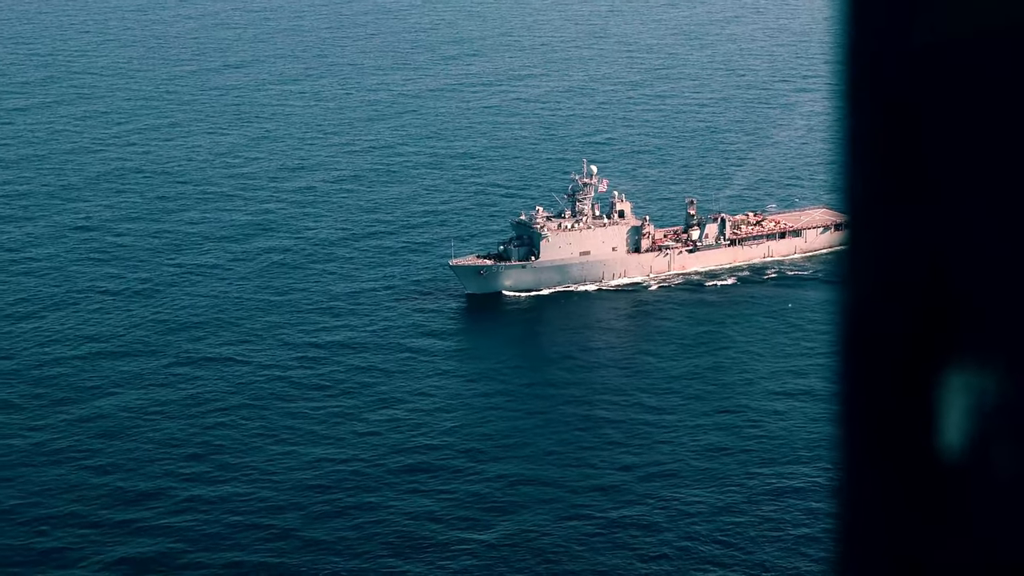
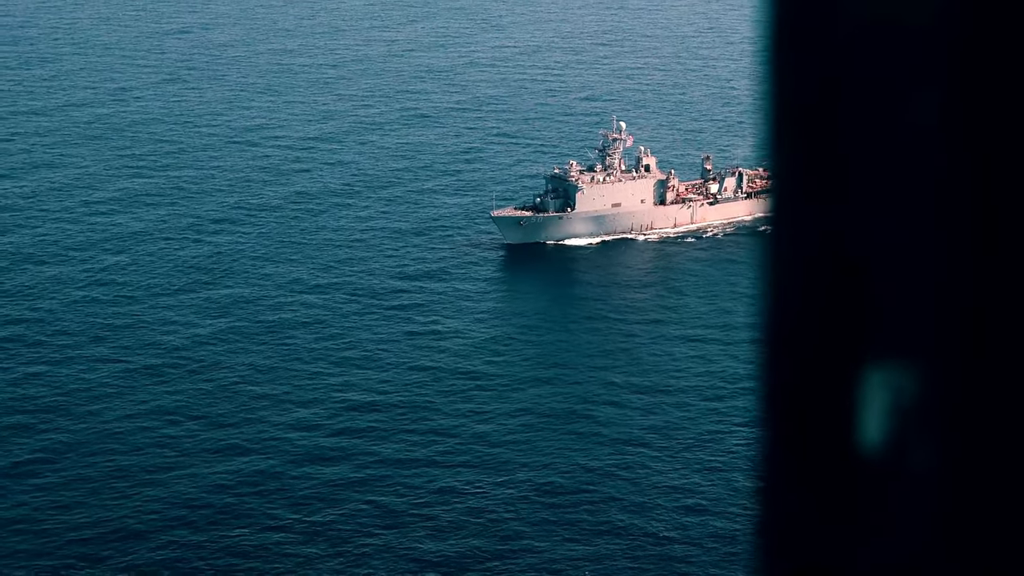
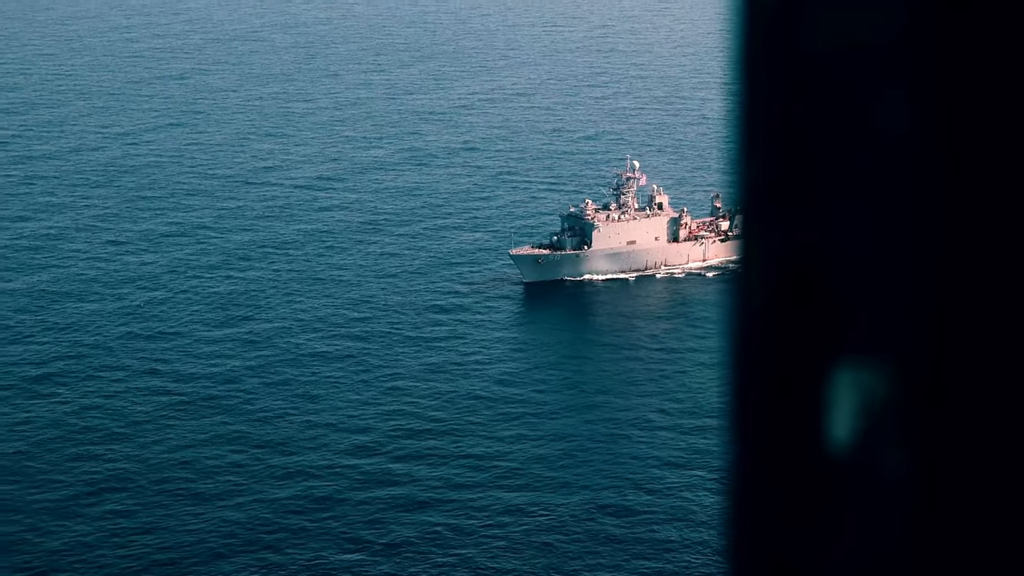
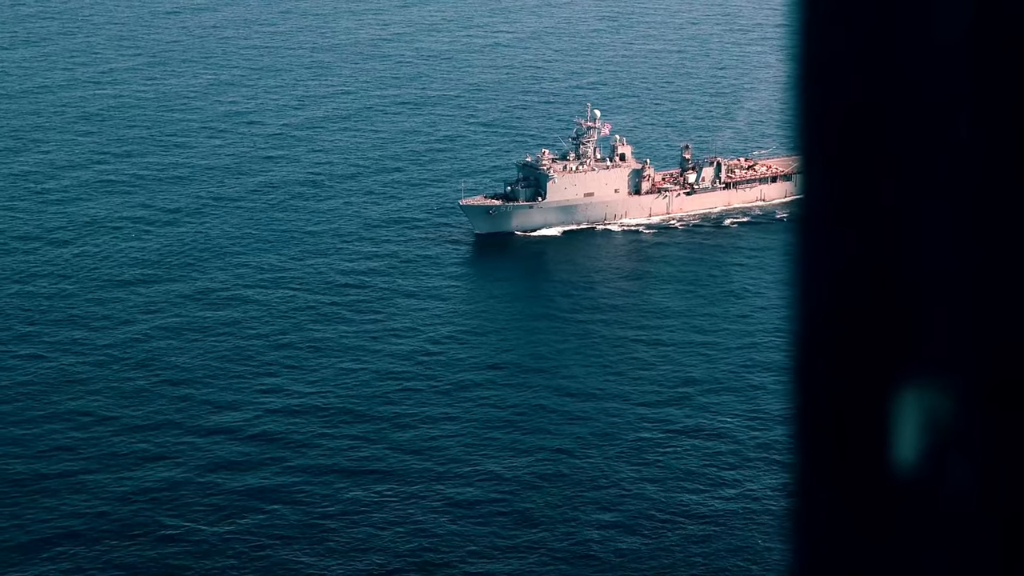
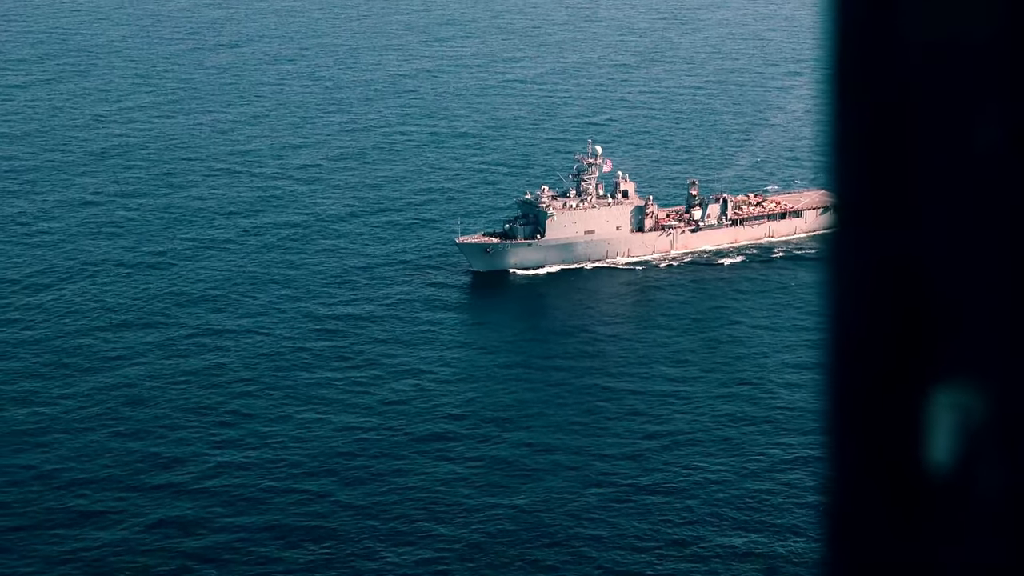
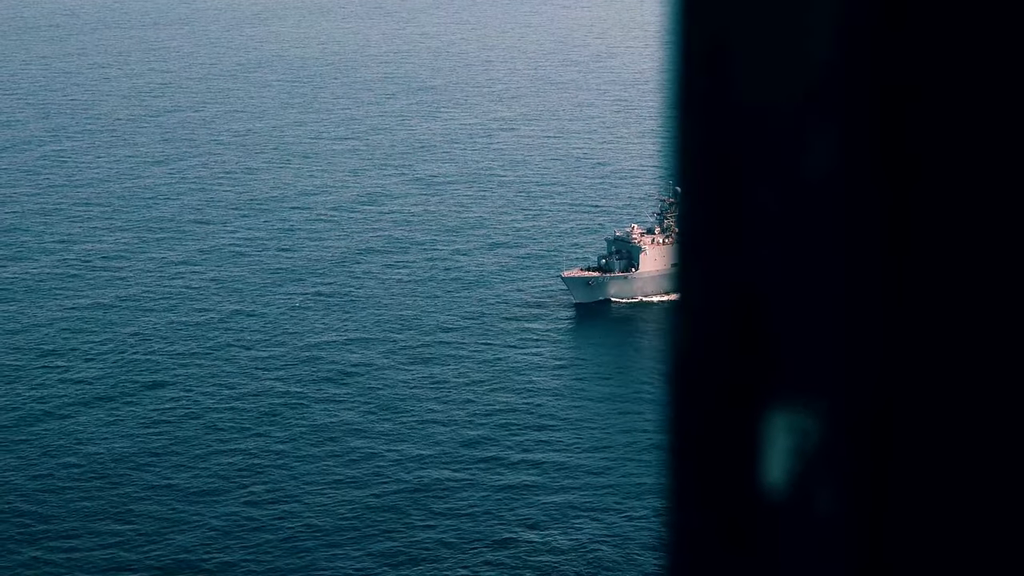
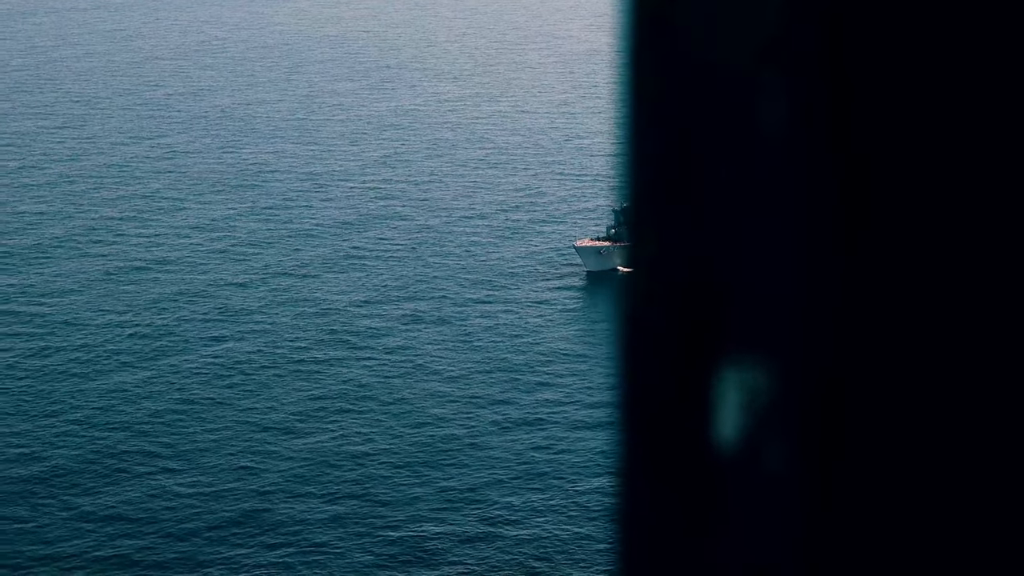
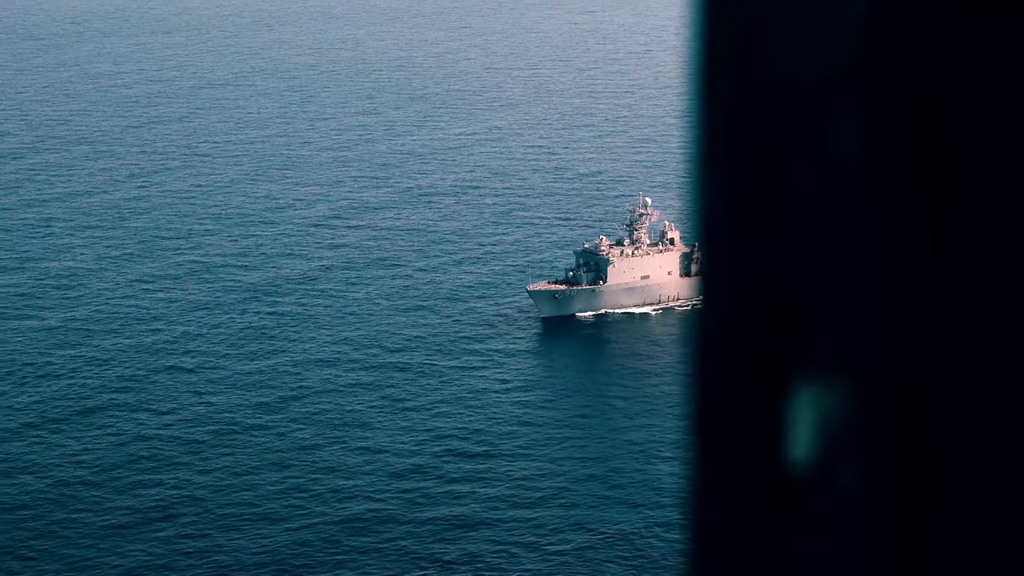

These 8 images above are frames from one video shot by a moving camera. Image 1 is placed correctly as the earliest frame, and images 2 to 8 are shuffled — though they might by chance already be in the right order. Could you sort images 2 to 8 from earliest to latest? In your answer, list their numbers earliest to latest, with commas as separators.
5, 4, 2, 3, 8, 6, 7
